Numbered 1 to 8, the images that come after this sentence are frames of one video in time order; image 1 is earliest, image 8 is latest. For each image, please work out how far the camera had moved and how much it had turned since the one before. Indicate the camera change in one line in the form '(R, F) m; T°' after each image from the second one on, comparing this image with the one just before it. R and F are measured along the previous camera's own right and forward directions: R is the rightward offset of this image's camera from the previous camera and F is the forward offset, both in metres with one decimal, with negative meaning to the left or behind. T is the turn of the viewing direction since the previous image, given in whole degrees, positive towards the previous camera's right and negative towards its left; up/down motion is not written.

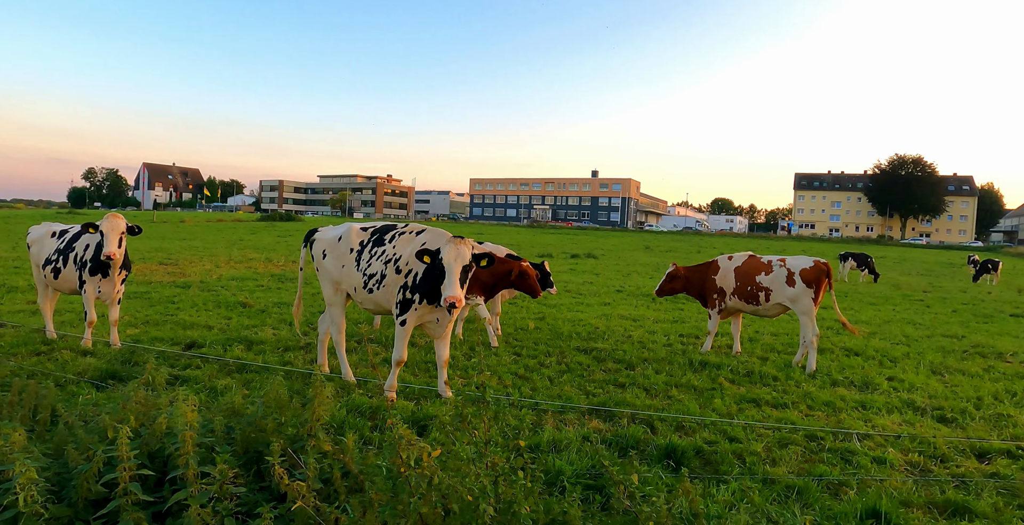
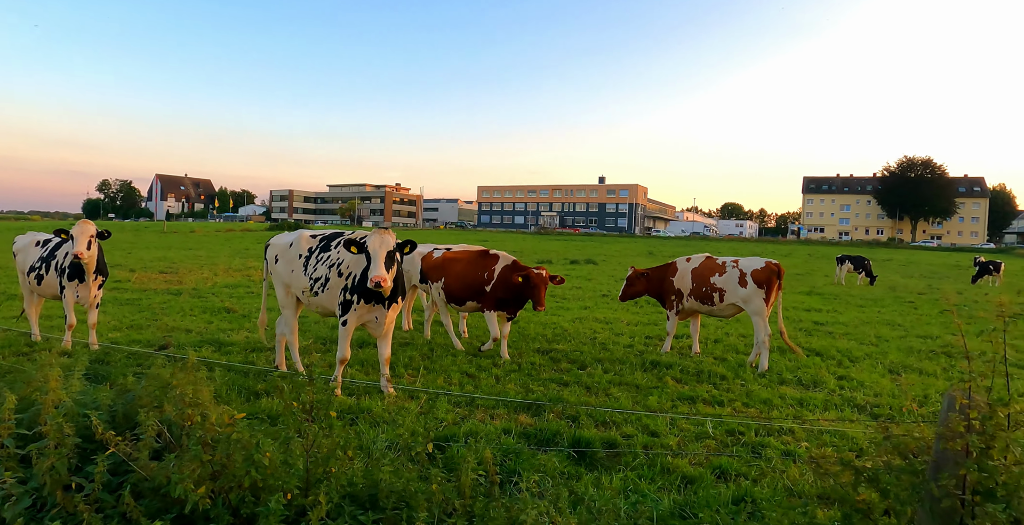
(+0.8, -0.3) m; -1°
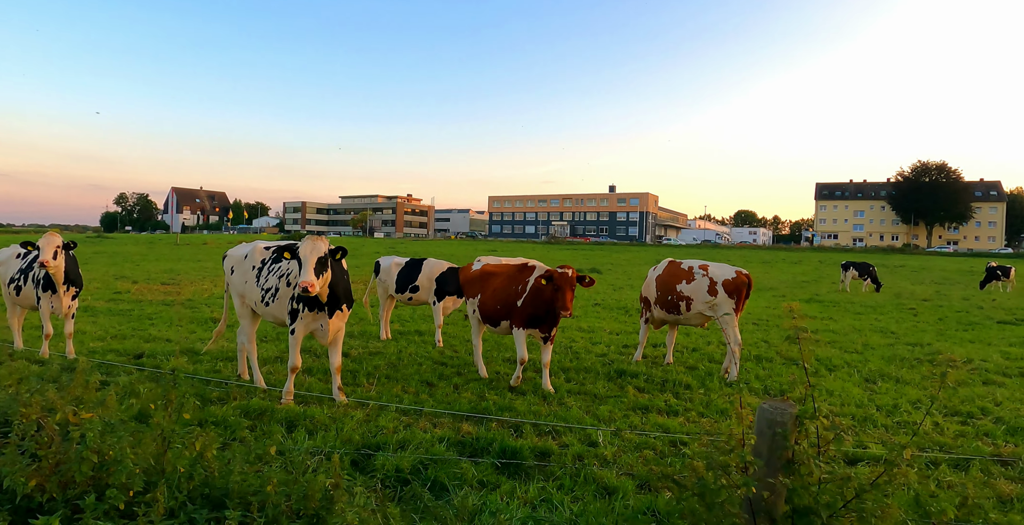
(+0.7, 0.0) m; -1°
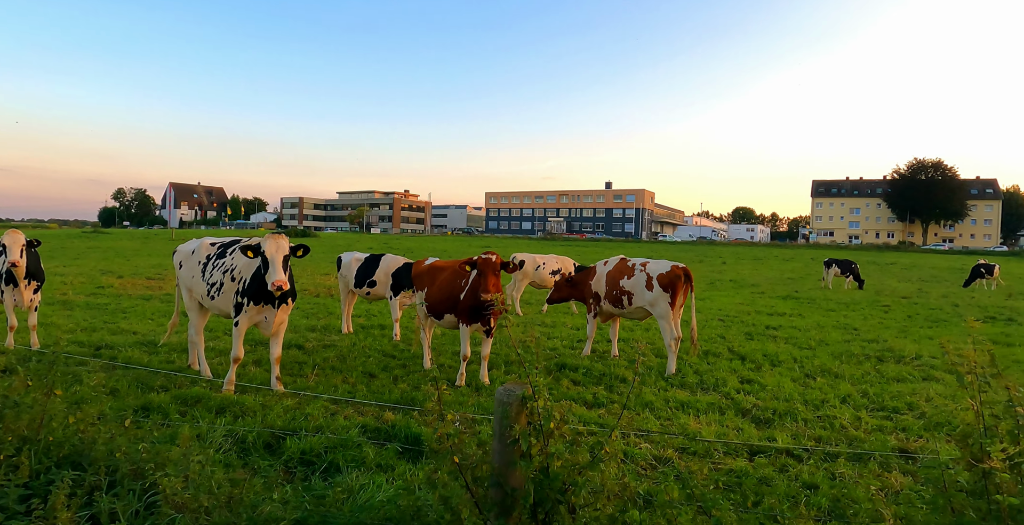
(+0.8, -0.3) m; 0°
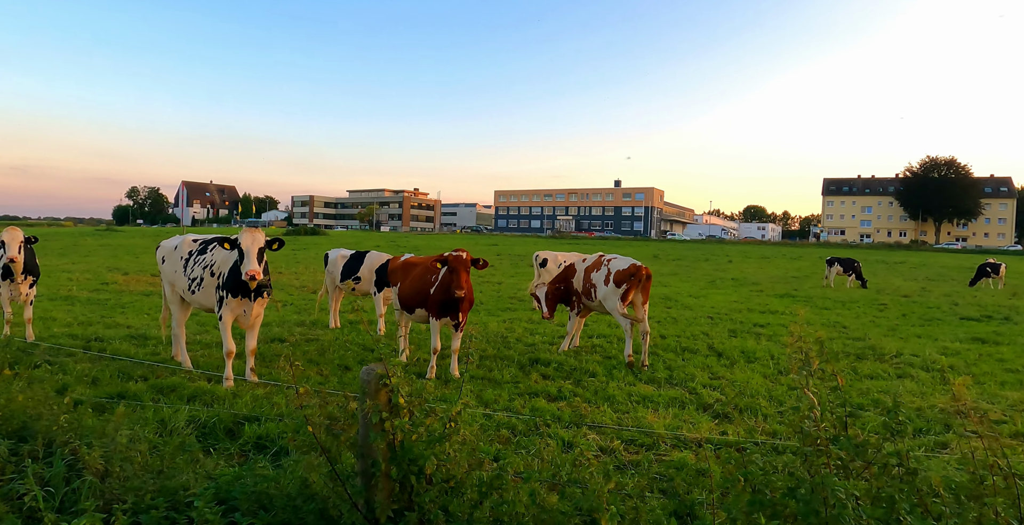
(+0.5, -0.2) m; -1°
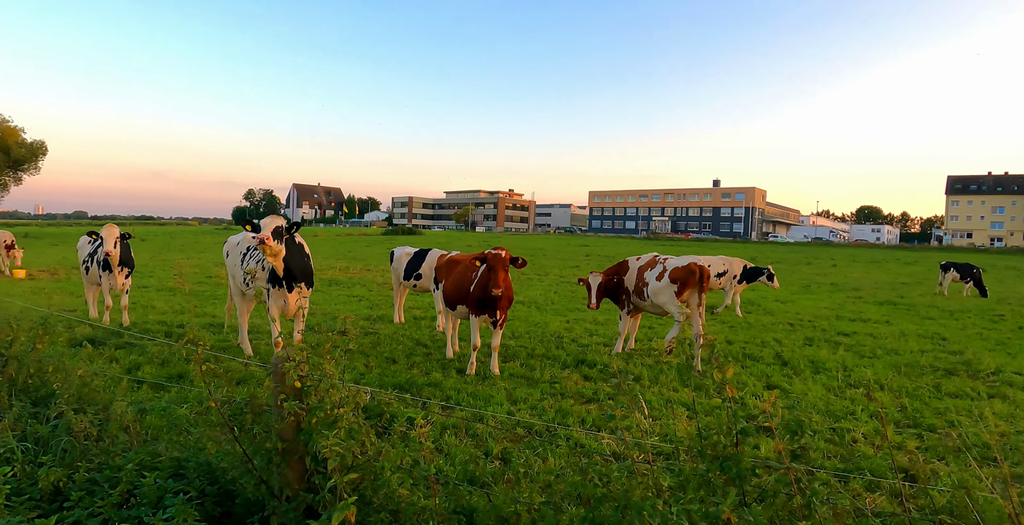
(+0.7, +0.1) m; -9°
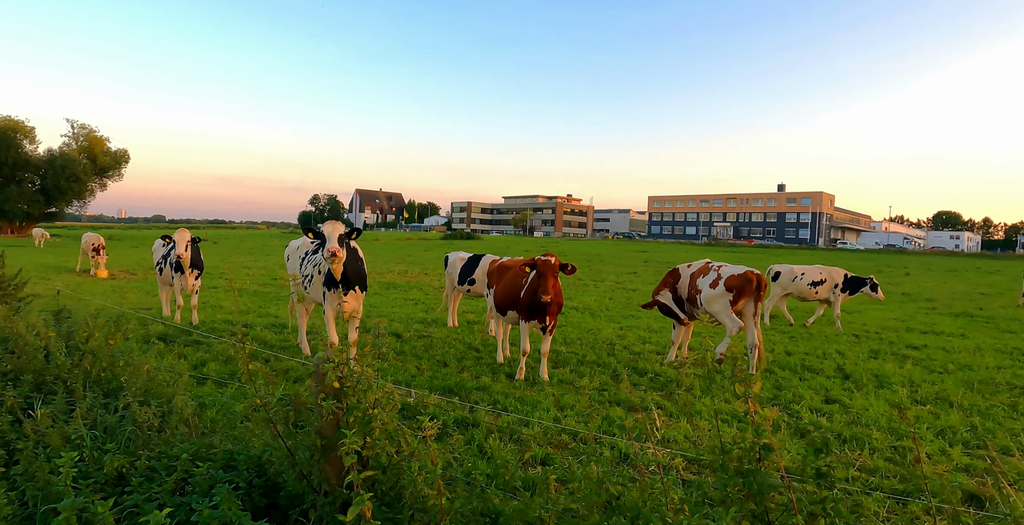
(+0.1, 0.0) m; -5°
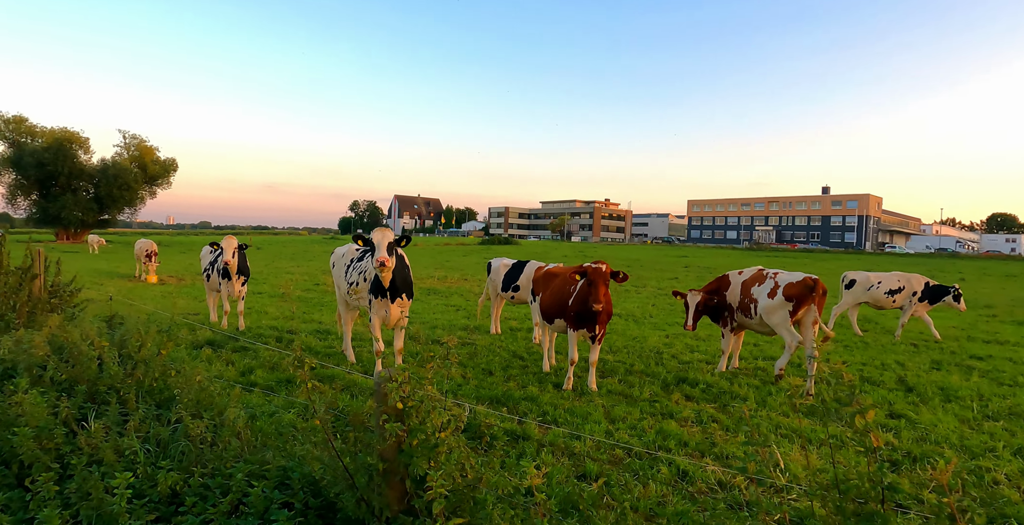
(-0.1, +0.2) m; -3°
